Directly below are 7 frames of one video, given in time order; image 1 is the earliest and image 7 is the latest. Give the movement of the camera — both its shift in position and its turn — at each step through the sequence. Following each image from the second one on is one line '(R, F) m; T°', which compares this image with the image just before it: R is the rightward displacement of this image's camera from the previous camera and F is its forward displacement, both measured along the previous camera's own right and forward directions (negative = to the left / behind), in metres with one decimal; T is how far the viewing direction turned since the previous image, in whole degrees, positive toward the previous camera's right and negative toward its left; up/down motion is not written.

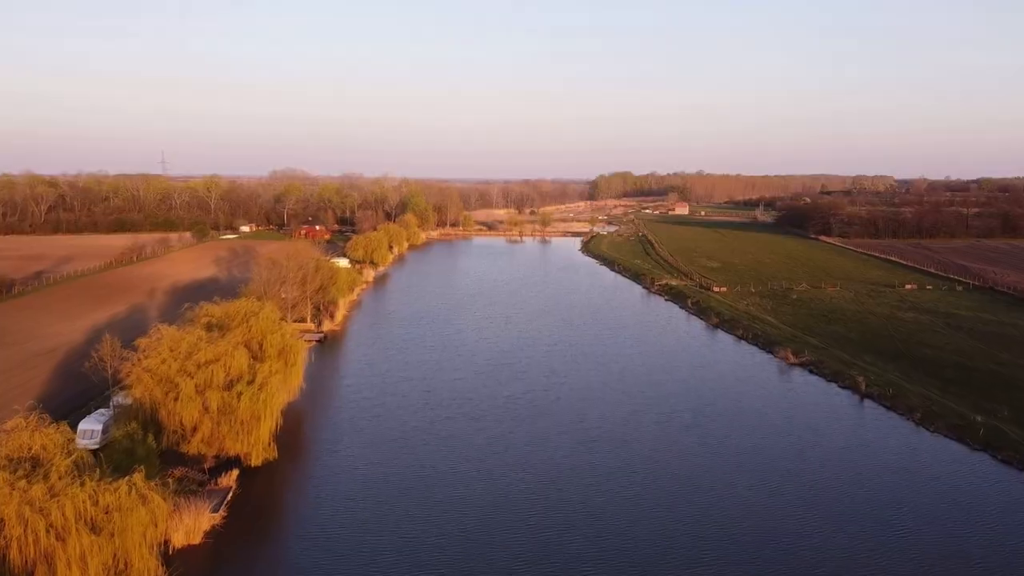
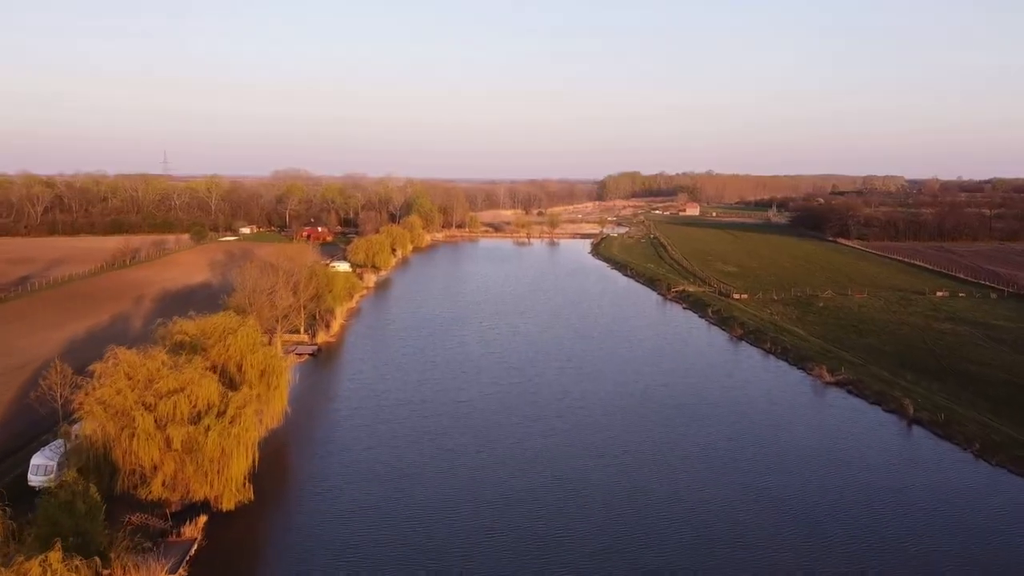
(0.0, +1.6) m; -1°
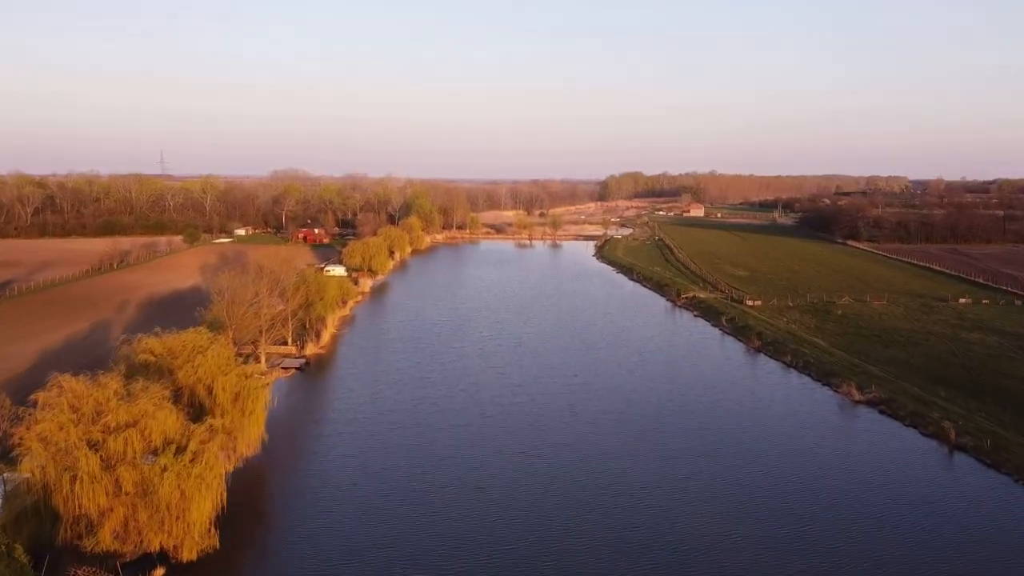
(0.0, +1.4) m; 0°
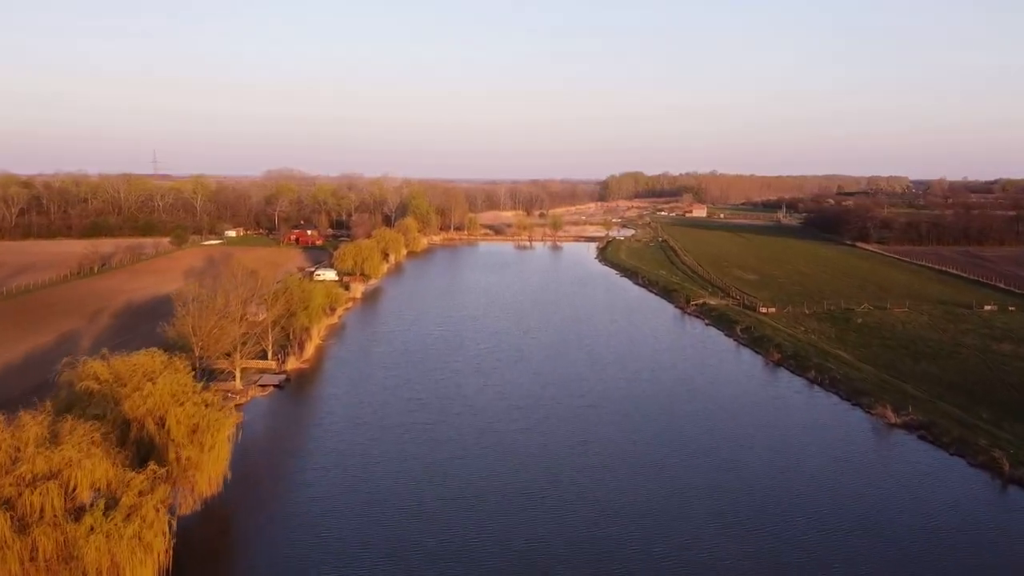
(0.0, +1.6) m; 0°
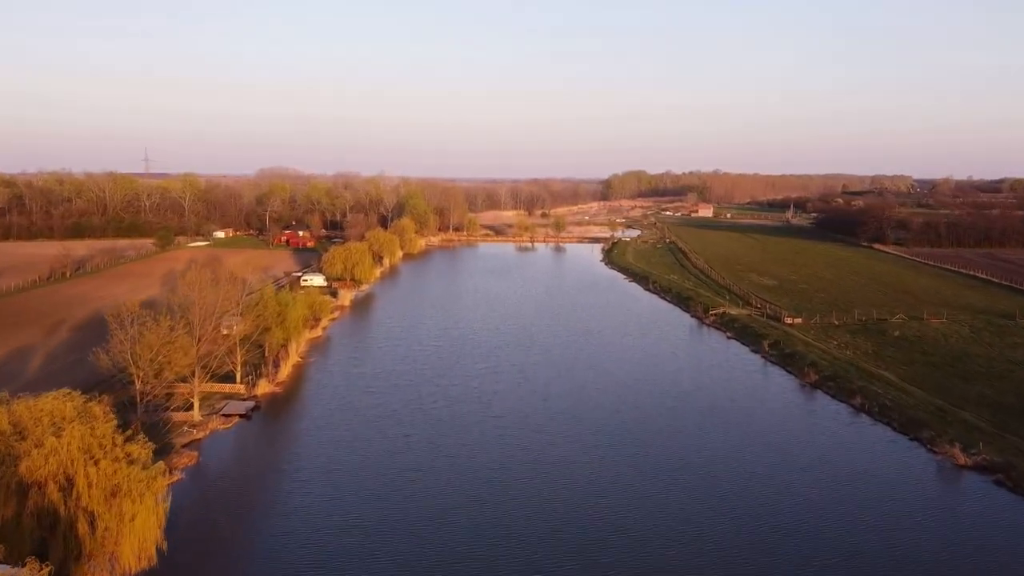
(0.0, +2.2) m; 0°
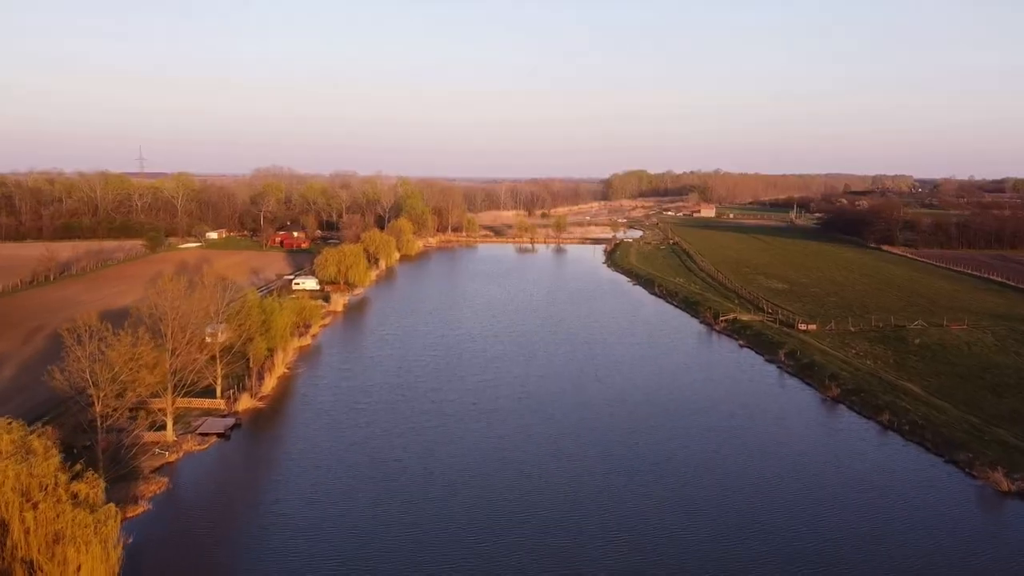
(0.0, +1.1) m; 0°
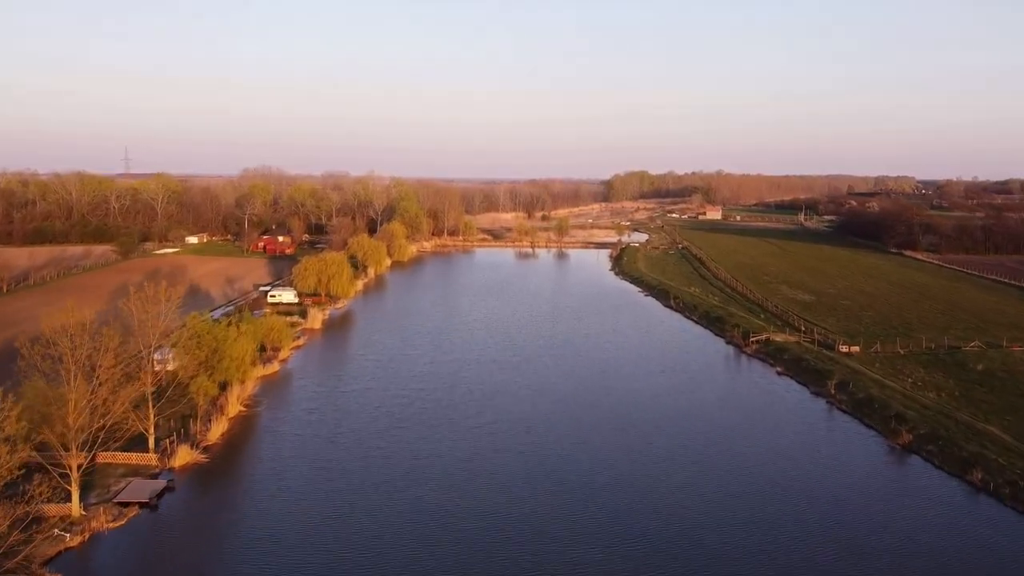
(0.0, +2.8) m; 0°
